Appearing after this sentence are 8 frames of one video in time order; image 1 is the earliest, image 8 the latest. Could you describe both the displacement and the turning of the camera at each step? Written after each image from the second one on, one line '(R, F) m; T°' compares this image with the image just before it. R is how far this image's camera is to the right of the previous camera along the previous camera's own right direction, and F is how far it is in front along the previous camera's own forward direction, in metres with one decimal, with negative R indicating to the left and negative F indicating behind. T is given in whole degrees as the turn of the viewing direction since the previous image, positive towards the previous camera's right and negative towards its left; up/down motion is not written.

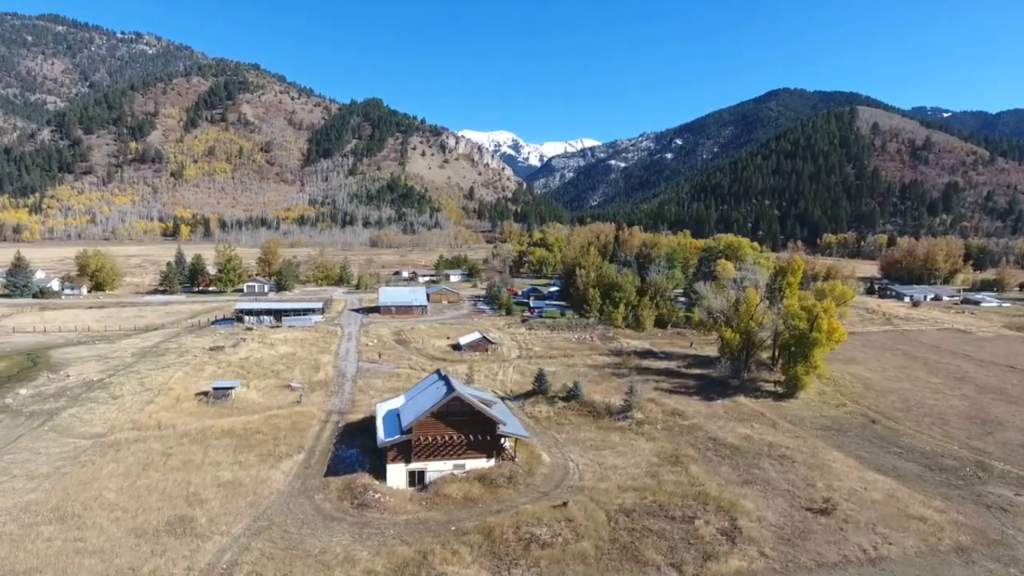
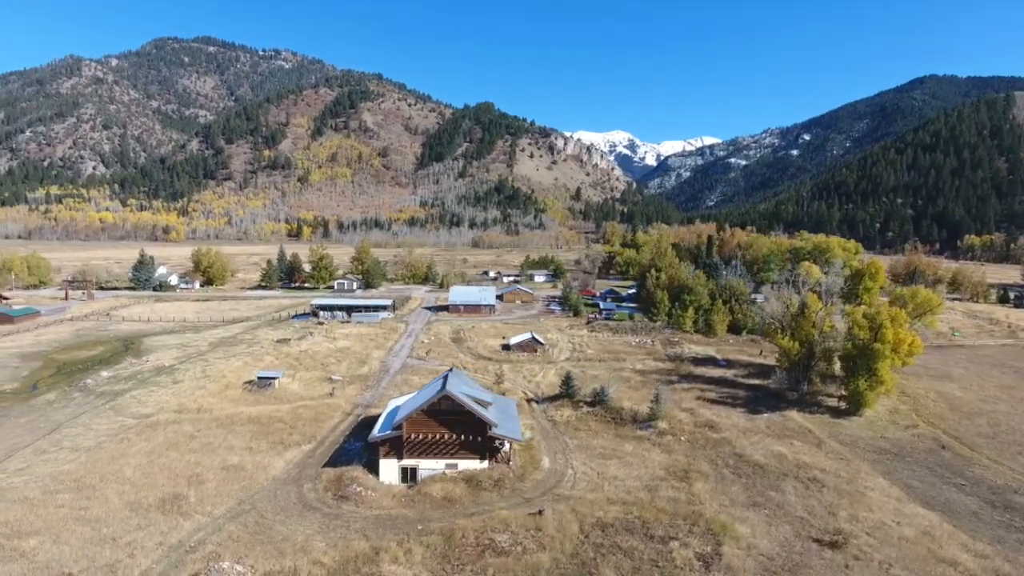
(+5.9, +1.2) m; -11°
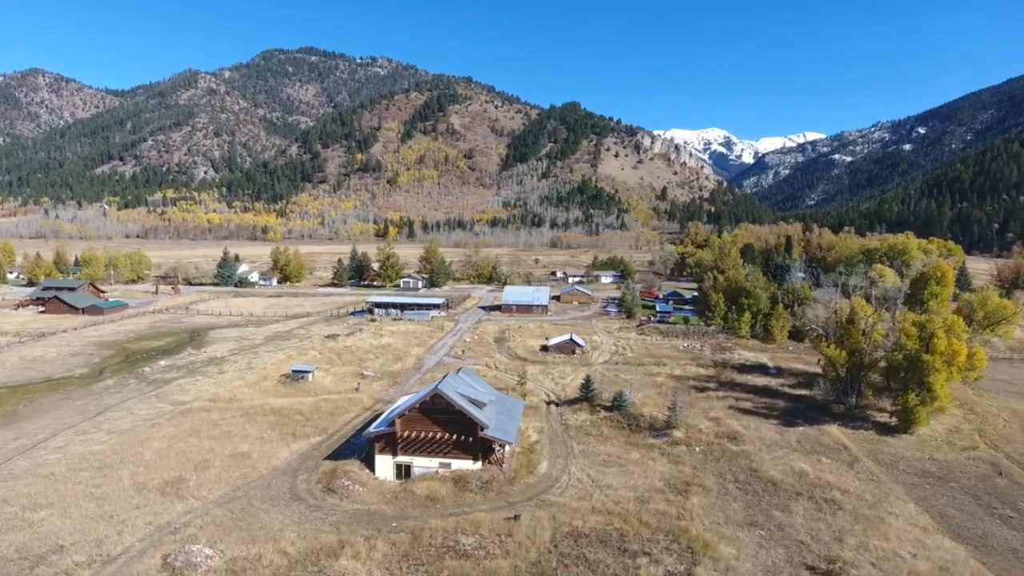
(+4.6, +0.8) m; -8°
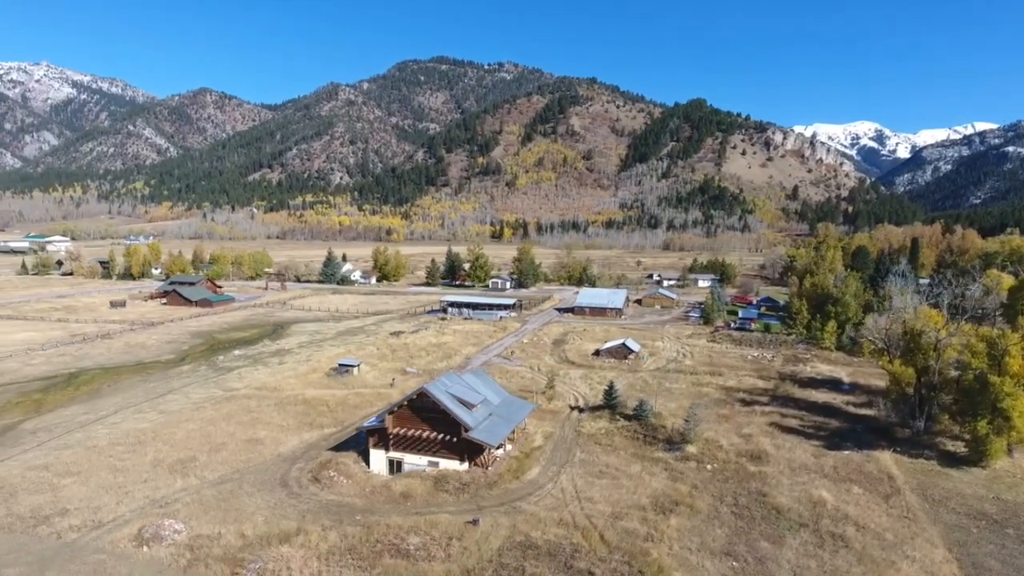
(+6.6, +1.3) m; -12°
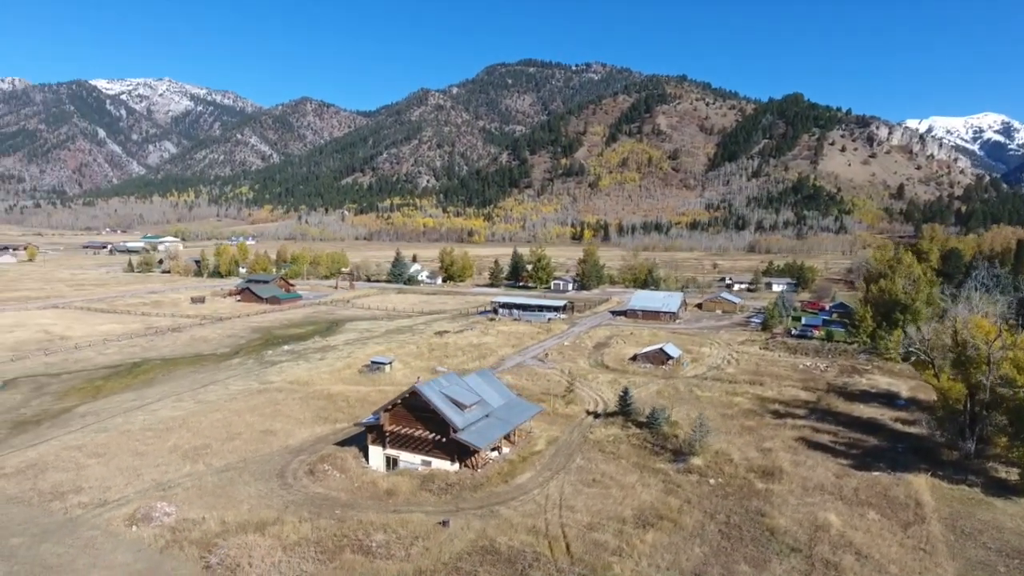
(+4.7, +0.8) m; -8°
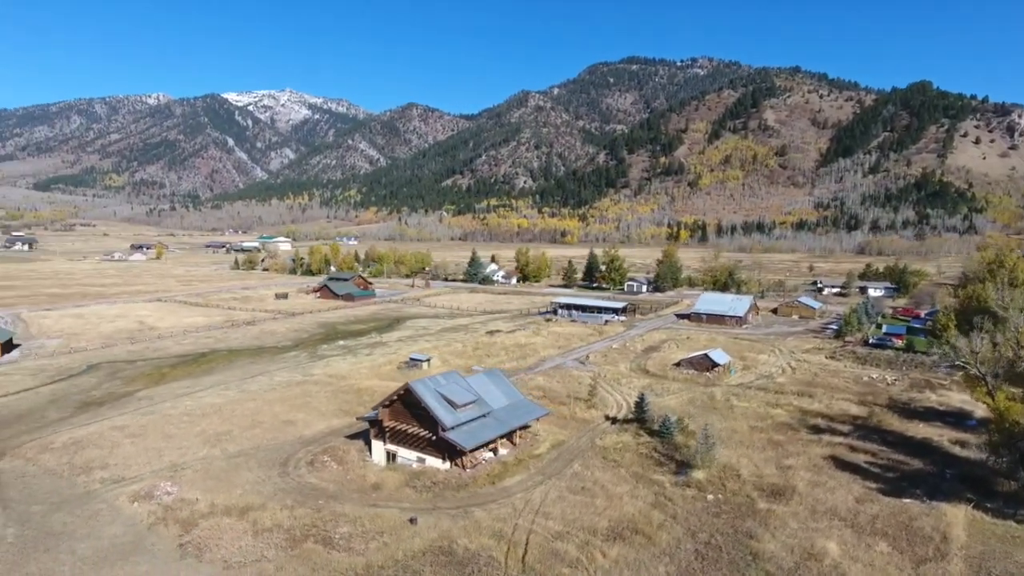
(+5.3, +1.0) m; -9°
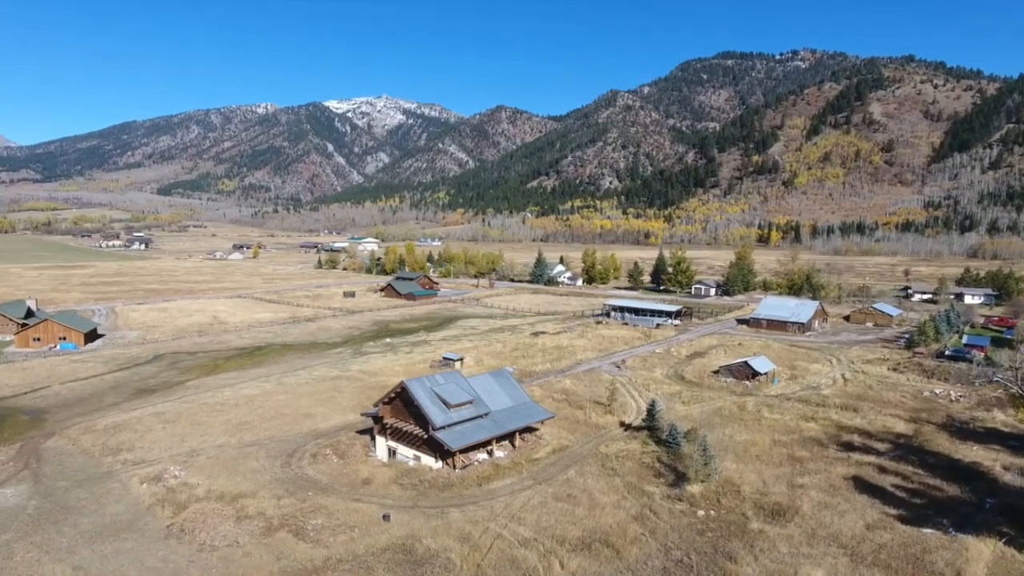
(+4.6, +0.8) m; -8°
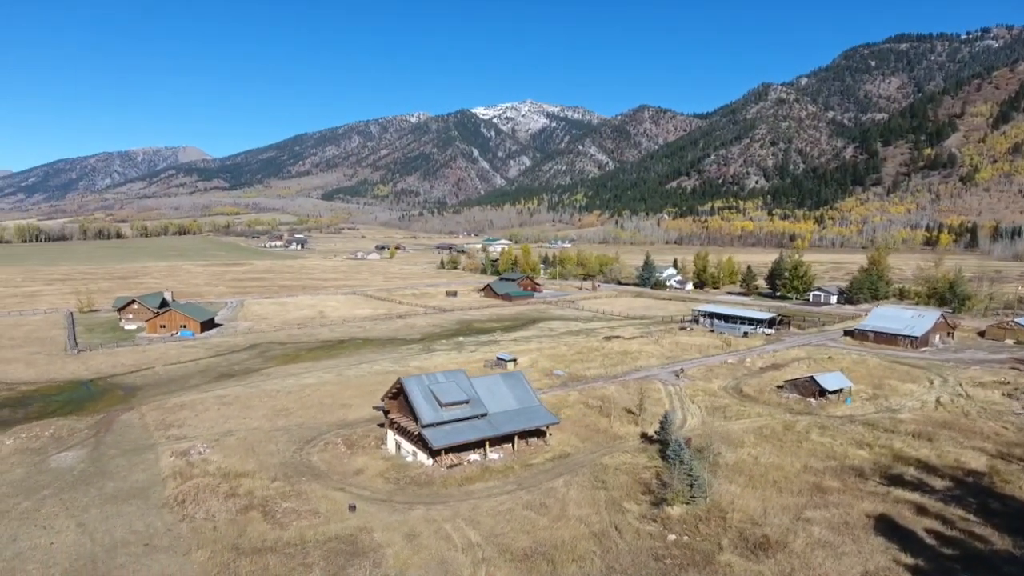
(+7.2, +1.5) m; -13°
